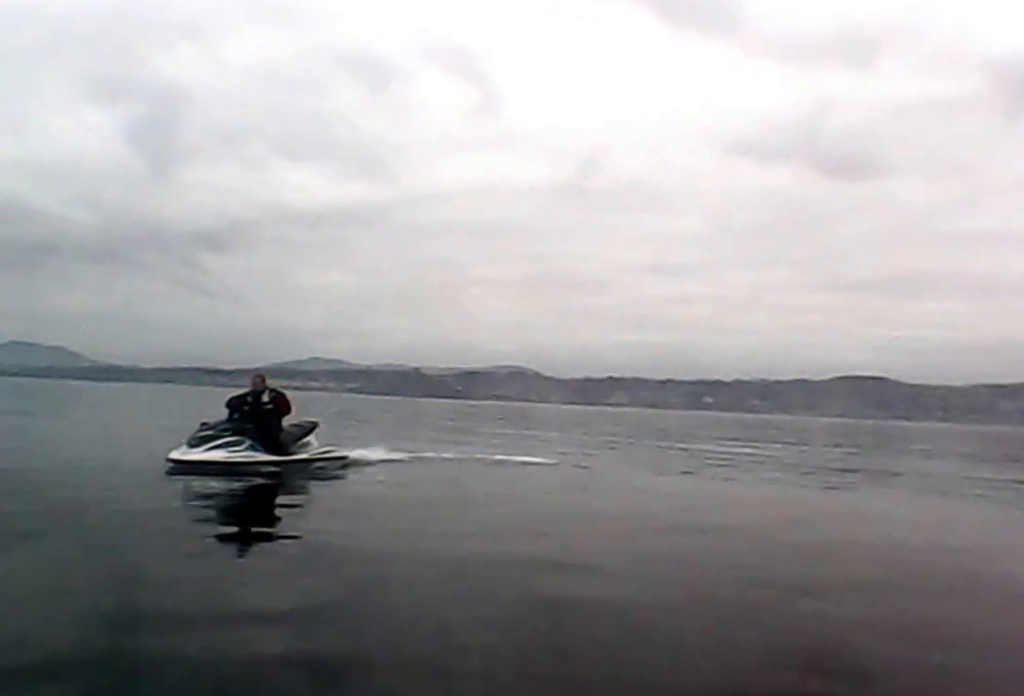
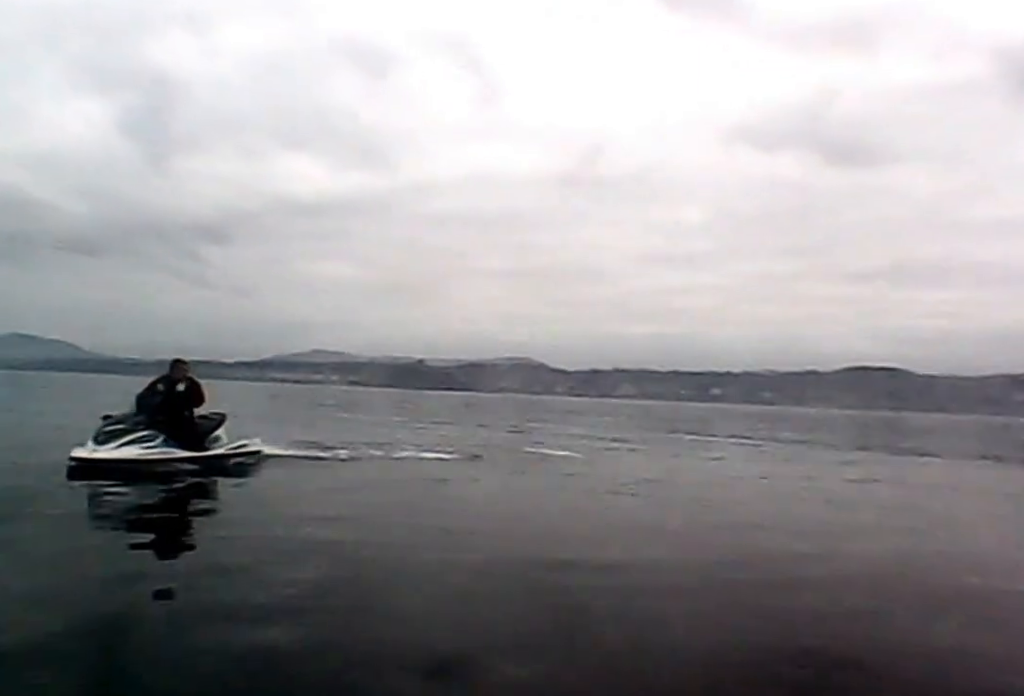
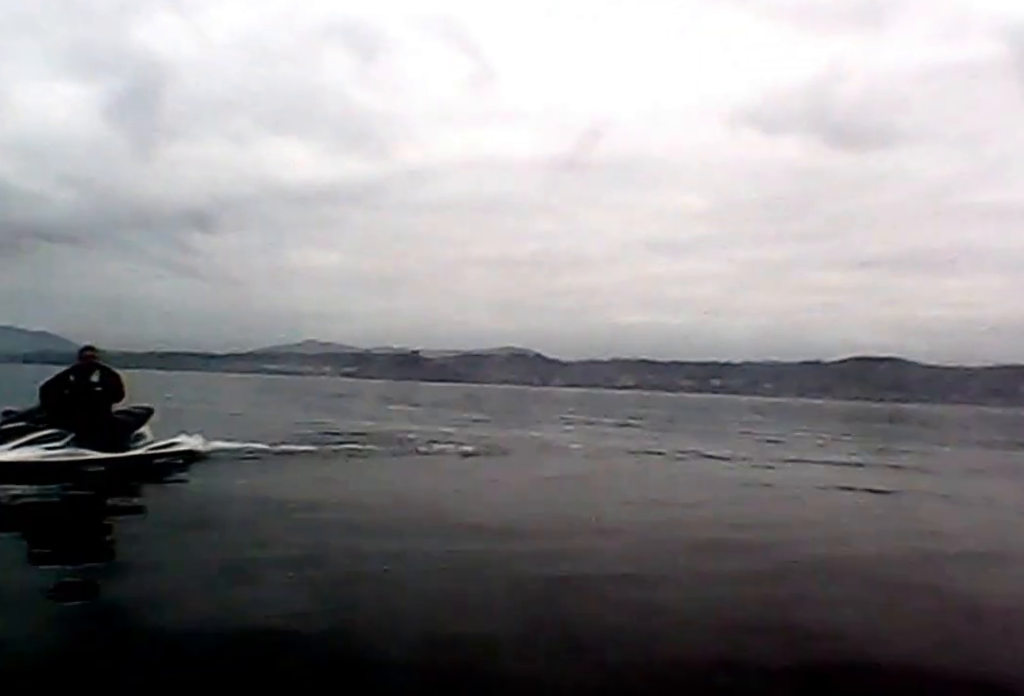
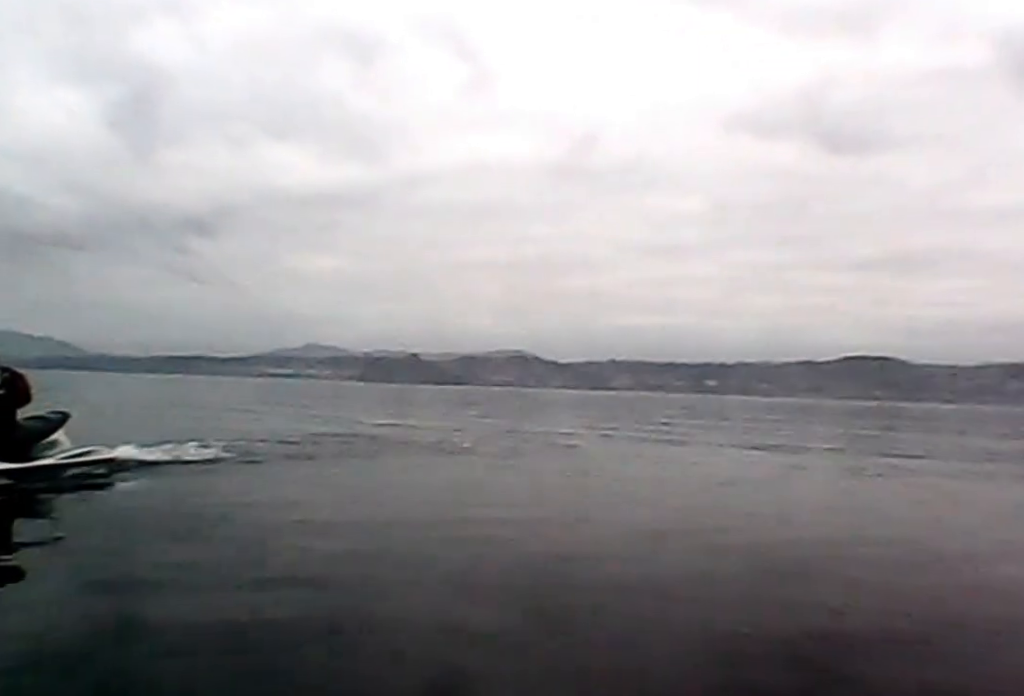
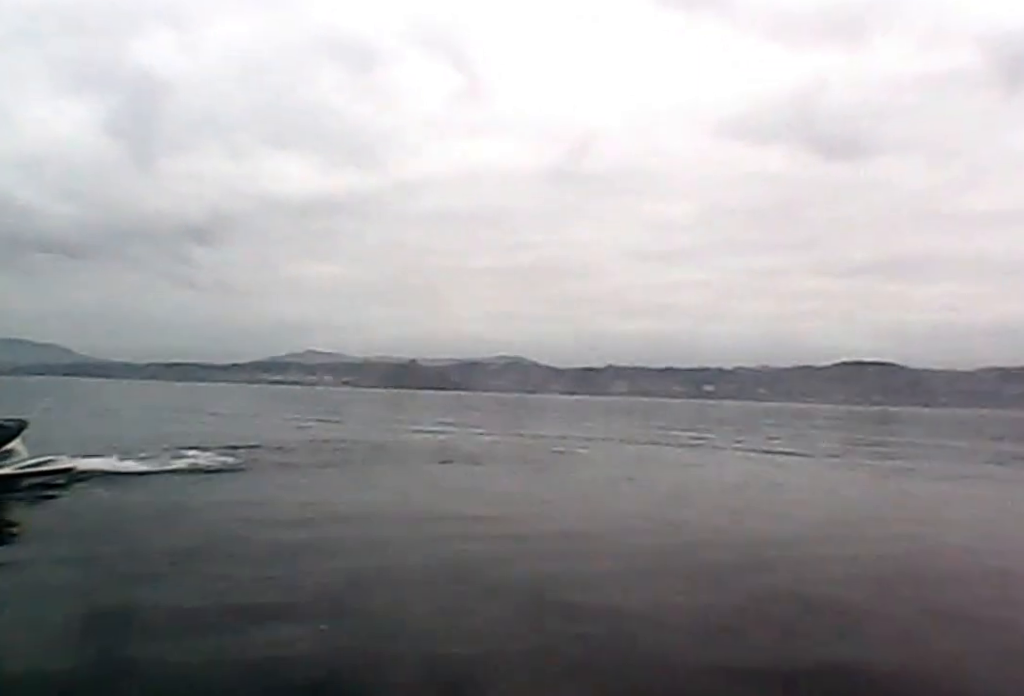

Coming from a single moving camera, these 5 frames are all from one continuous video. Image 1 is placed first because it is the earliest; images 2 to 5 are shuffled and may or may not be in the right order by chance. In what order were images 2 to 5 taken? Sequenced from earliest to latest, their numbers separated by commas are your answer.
2, 3, 4, 5
